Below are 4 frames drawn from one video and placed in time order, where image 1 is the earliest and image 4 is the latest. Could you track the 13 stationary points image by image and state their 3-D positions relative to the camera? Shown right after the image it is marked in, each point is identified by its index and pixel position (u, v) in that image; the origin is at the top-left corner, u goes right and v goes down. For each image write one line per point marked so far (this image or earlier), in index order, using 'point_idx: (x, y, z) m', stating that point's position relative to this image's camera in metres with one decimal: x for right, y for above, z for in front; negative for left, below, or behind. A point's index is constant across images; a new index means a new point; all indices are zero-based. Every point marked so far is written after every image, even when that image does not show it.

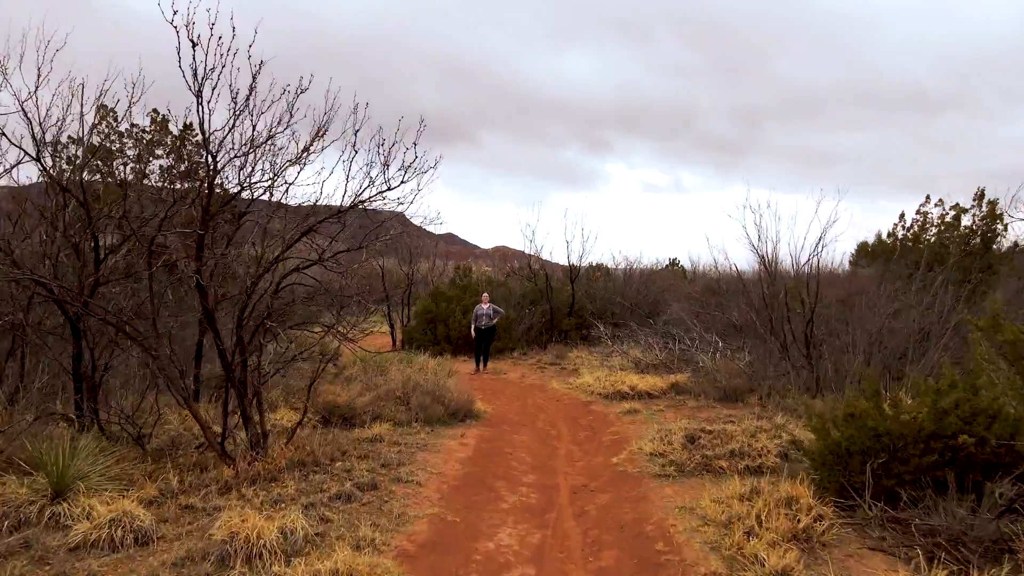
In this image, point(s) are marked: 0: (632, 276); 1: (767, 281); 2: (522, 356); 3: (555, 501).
0: (+2.1, +0.2, +19.0) m
1: (+2.3, +0.1, +9.9) m
2: (+0.1, -0.9, +14.6) m
3: (+0.2, -1.0, +5.0) m
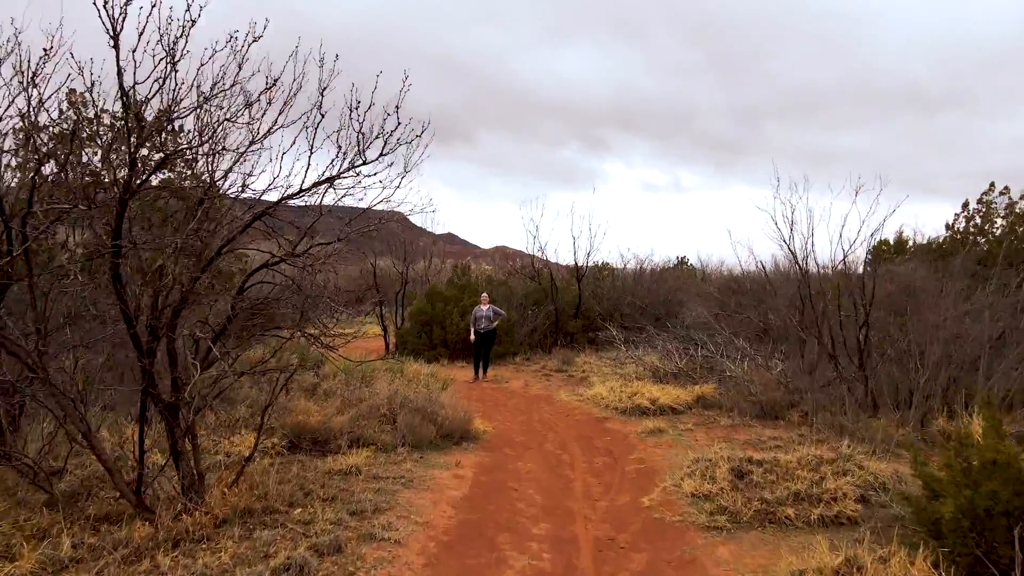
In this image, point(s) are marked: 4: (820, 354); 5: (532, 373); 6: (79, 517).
0: (+2.2, +0.2, +17.8) m
1: (+2.4, +0.1, +8.7) m
2: (+0.2, -0.9, +13.4) m
3: (+0.2, -1.0, +3.9) m
4: (+2.3, -0.5, +8.2) m
5: (+0.2, -1.0, +12.1) m
6: (-1.6, -0.8, +3.9) m
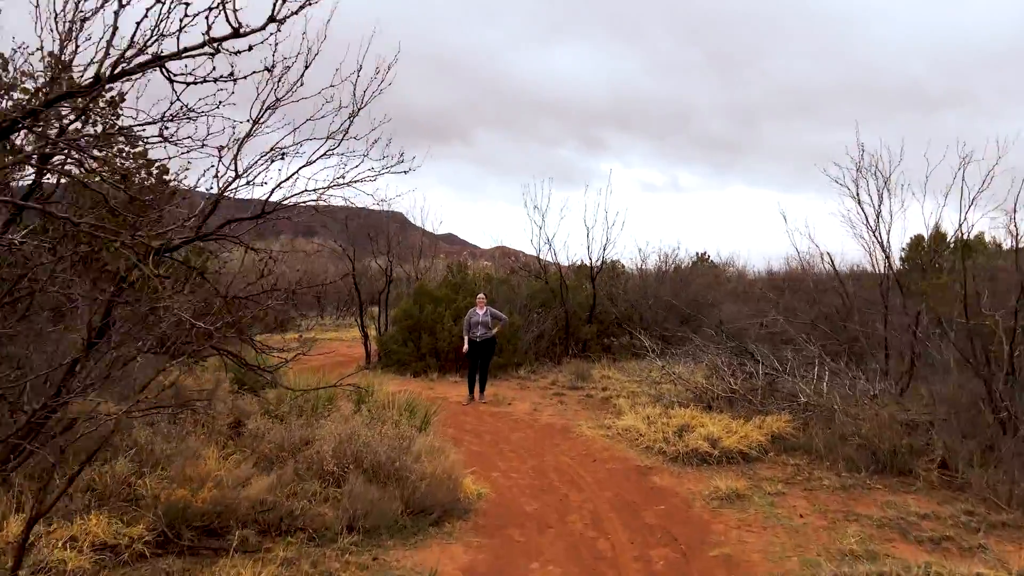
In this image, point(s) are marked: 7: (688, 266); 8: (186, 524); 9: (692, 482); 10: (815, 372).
0: (+2.2, +0.2, +15.5) m
1: (+2.4, +0.1, +6.4) m
2: (+0.2, -0.9, +11.1) m
3: (+0.3, -1.0, +1.5) m
4: (+2.4, -0.5, +5.9) m
5: (+0.3, -1.0, +9.8) m
6: (-1.5, -0.8, +1.6) m
7: (+2.7, +0.3, +16.3) m
8: (-1.1, -0.8, +3.8) m
9: (+0.9, -0.9, +5.3) m
10: (+2.1, -0.6, +7.4) m
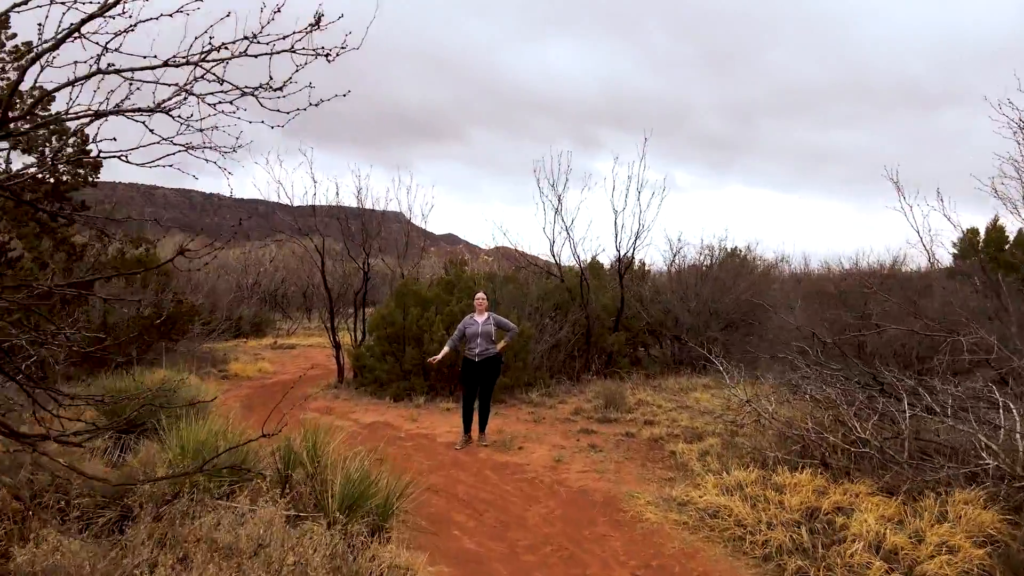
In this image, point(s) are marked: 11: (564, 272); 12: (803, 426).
0: (+2.3, +0.3, +12.9) m
1: (+2.5, +0.1, +3.8) m
2: (+0.3, -0.9, +8.5) m
3: (+0.3, -1.0, -1.1) m
4: (+2.4, -0.4, +3.2) m
5: (+0.3, -0.9, +7.2) m
6: (-1.5, -0.8, -1.1) m
7: (+2.7, +0.3, +13.7) m
8: (-1.1, -0.8, +1.2) m
9: (+1.0, -0.9, +2.6) m
10: (+2.1, -0.6, +4.7) m
11: (+0.5, +0.2, +11.4) m
12: (+1.4, -0.7, +5.4) m
